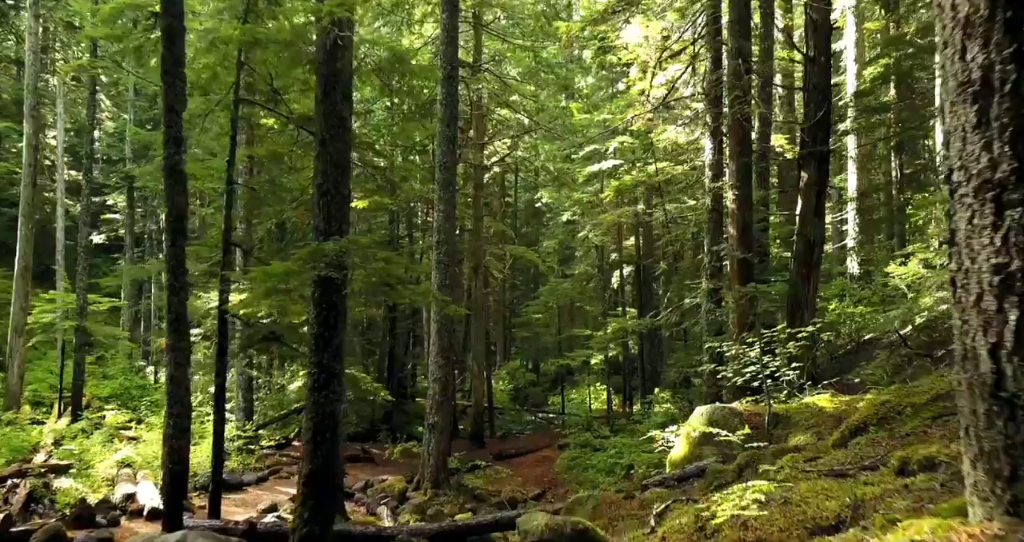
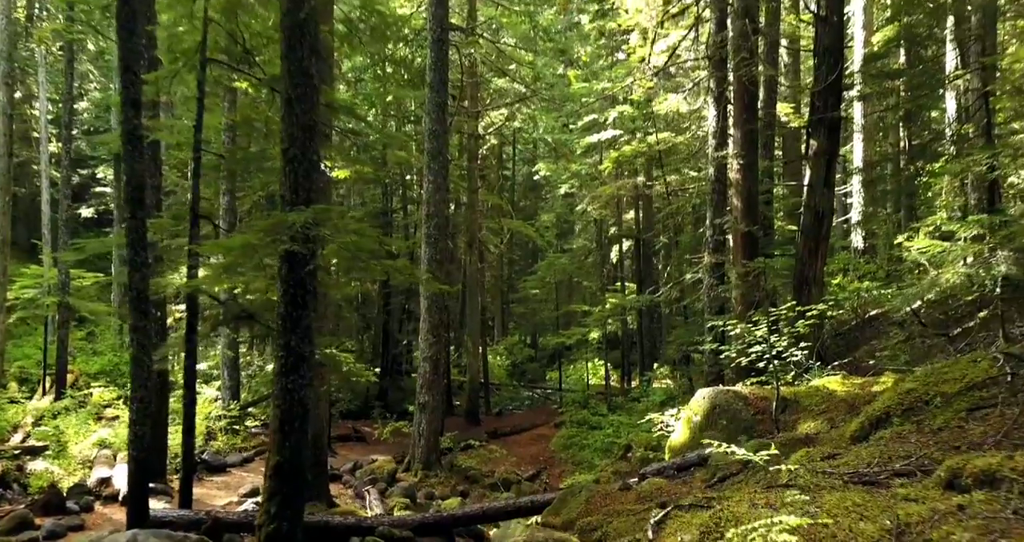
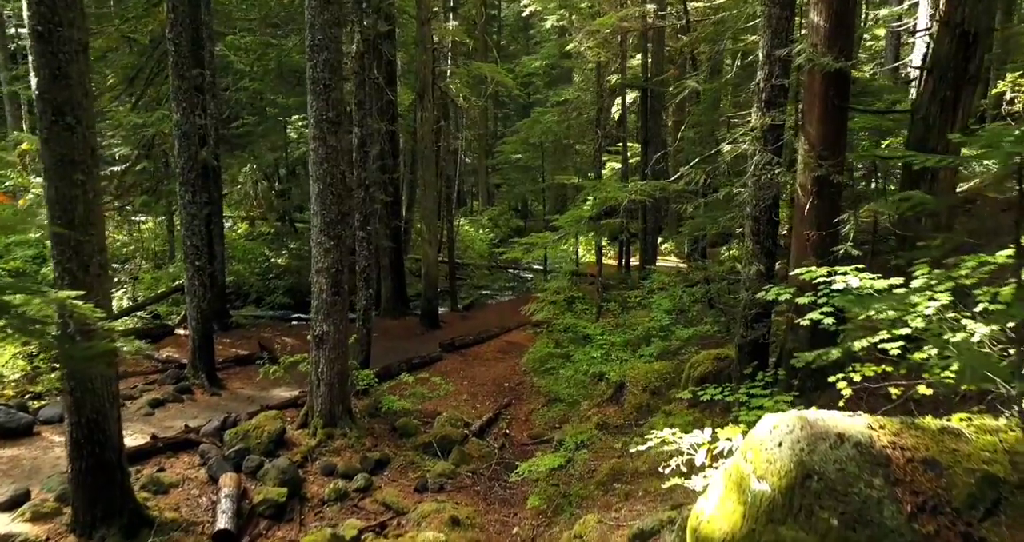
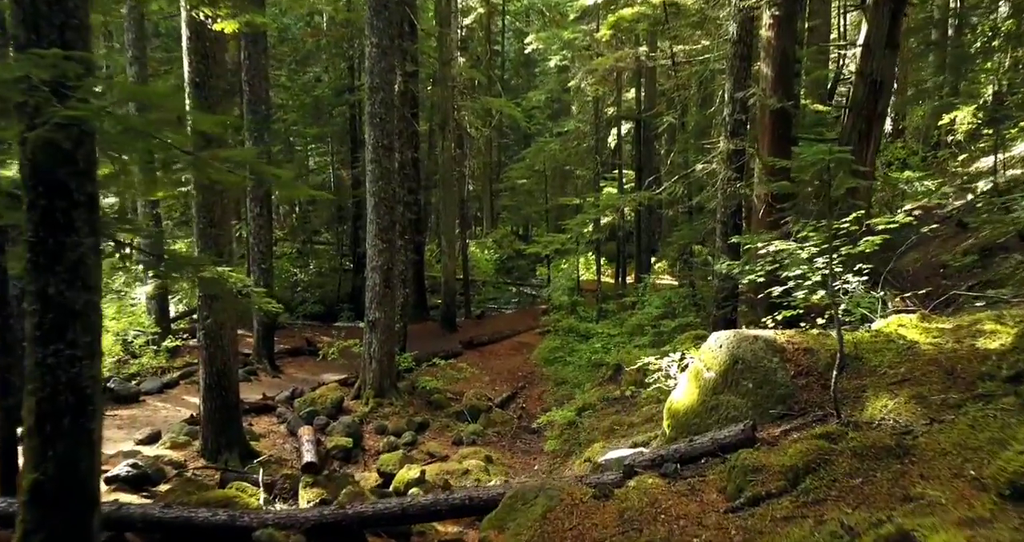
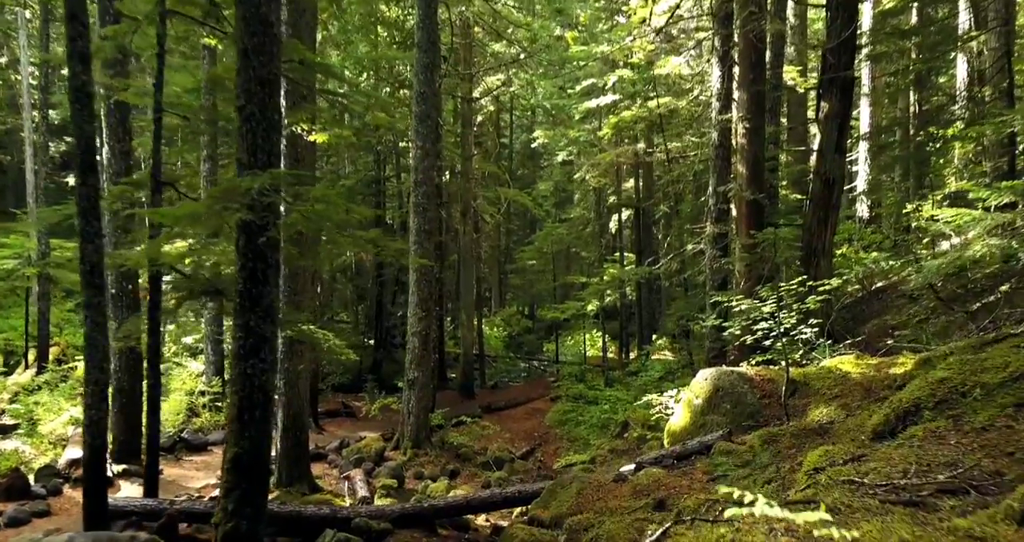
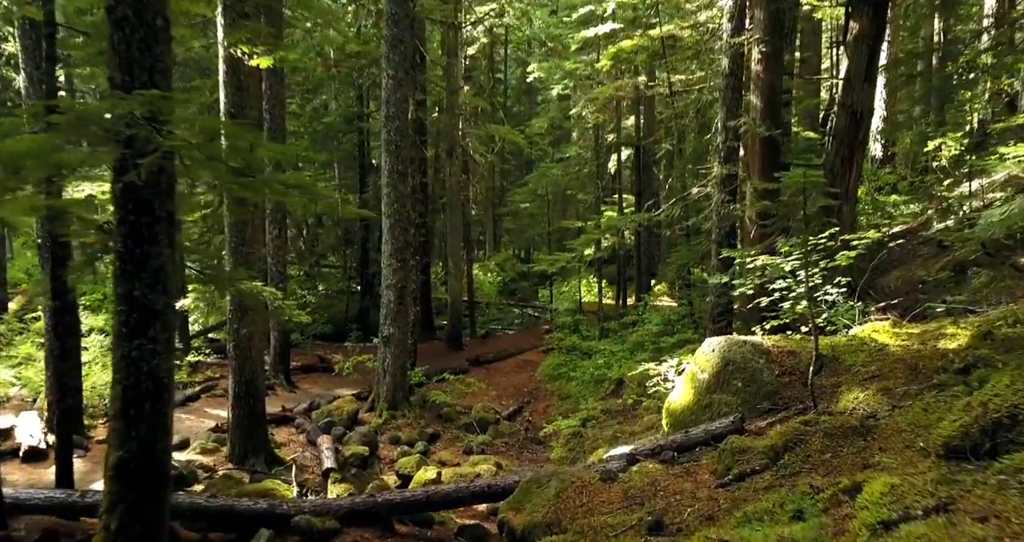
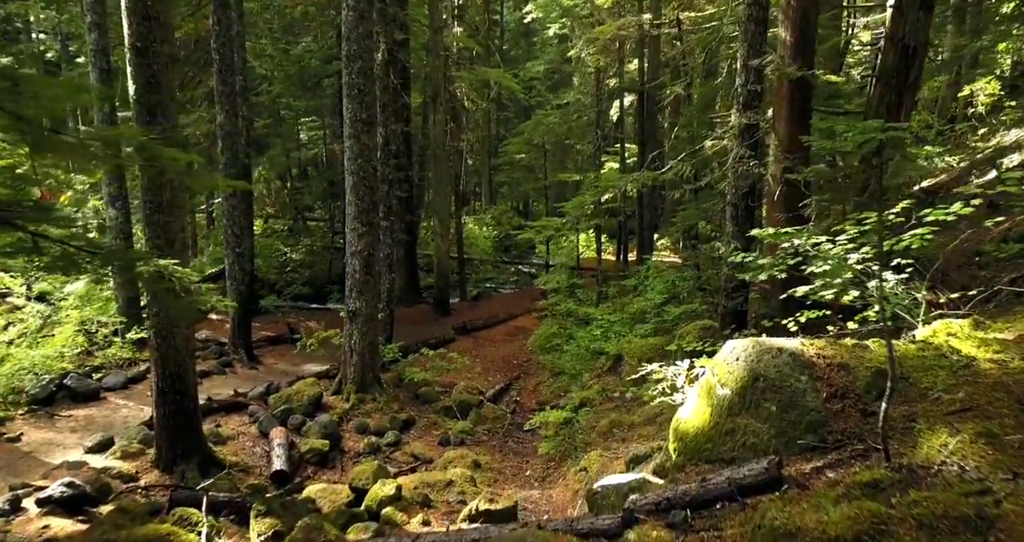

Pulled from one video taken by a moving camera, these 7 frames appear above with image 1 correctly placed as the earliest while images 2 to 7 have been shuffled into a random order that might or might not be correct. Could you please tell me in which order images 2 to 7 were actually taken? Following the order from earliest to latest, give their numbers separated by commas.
2, 5, 6, 4, 7, 3
